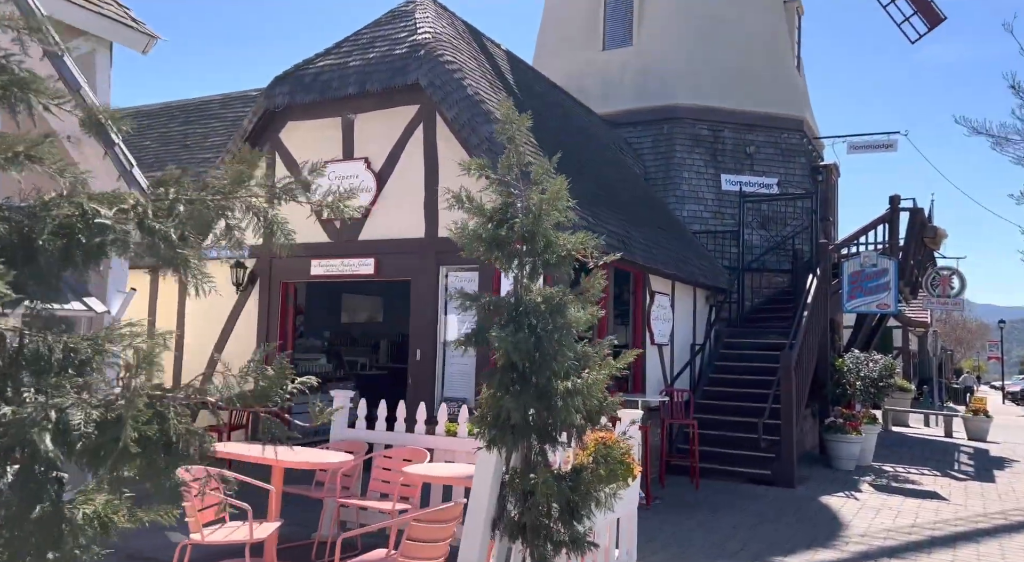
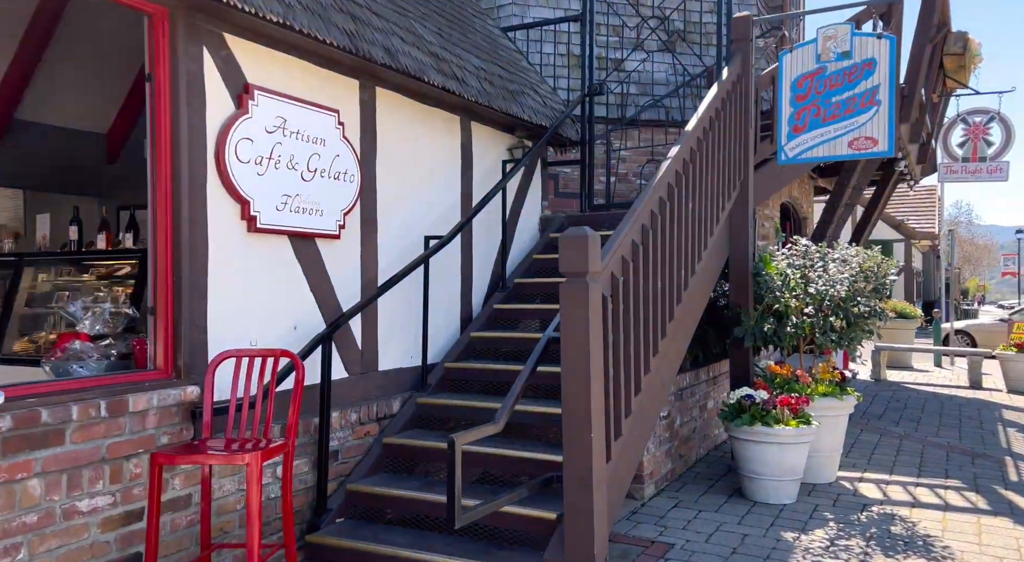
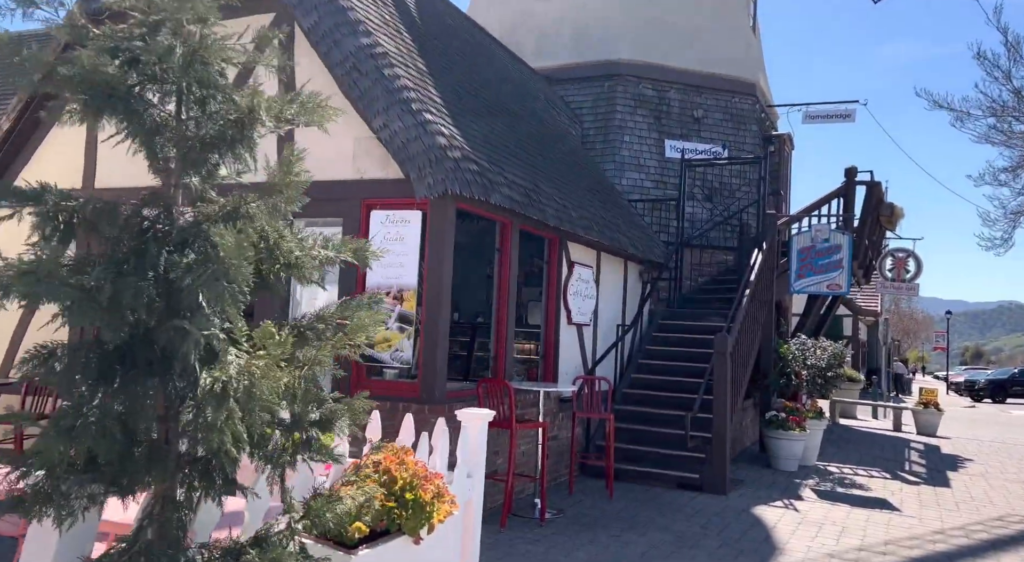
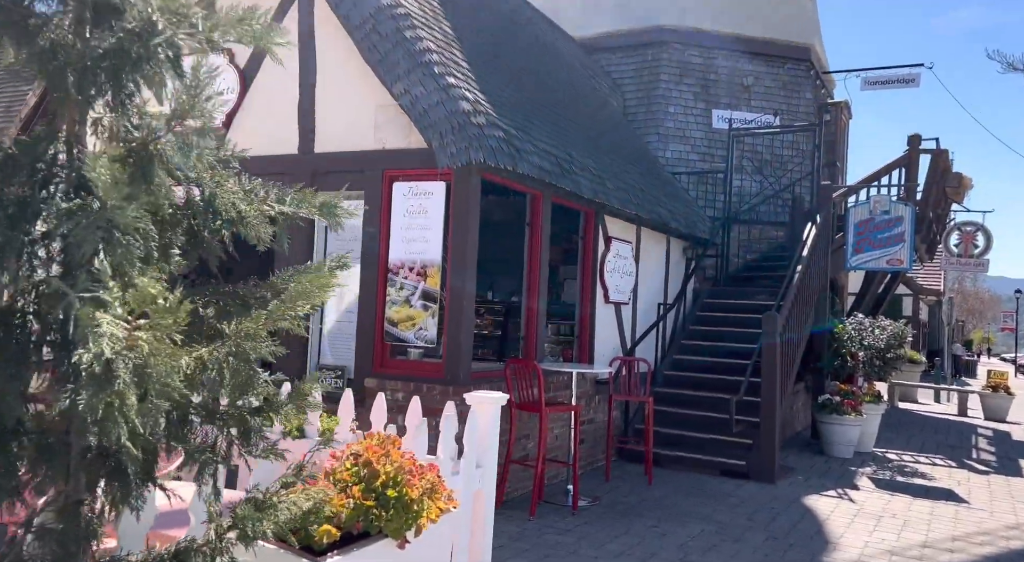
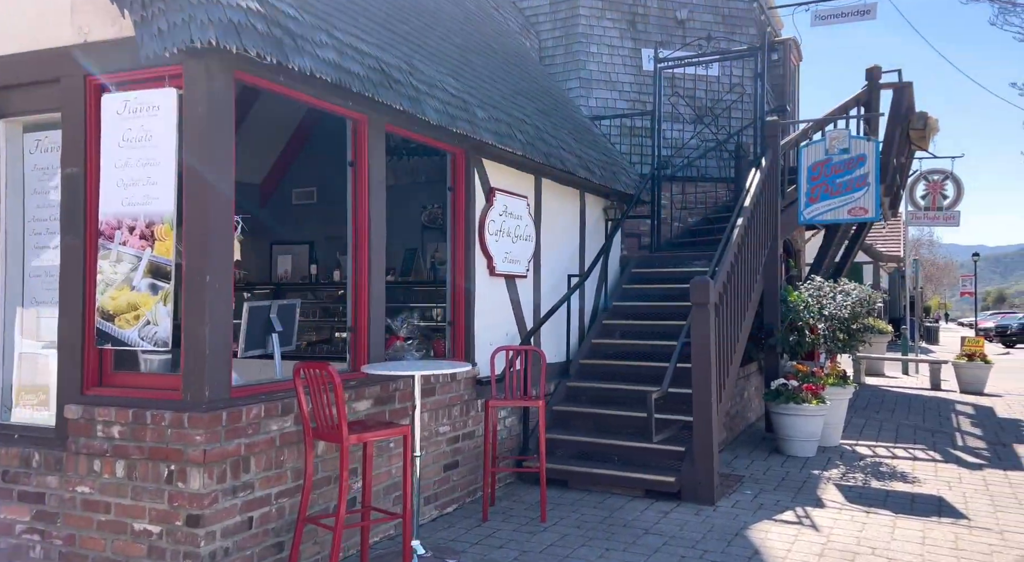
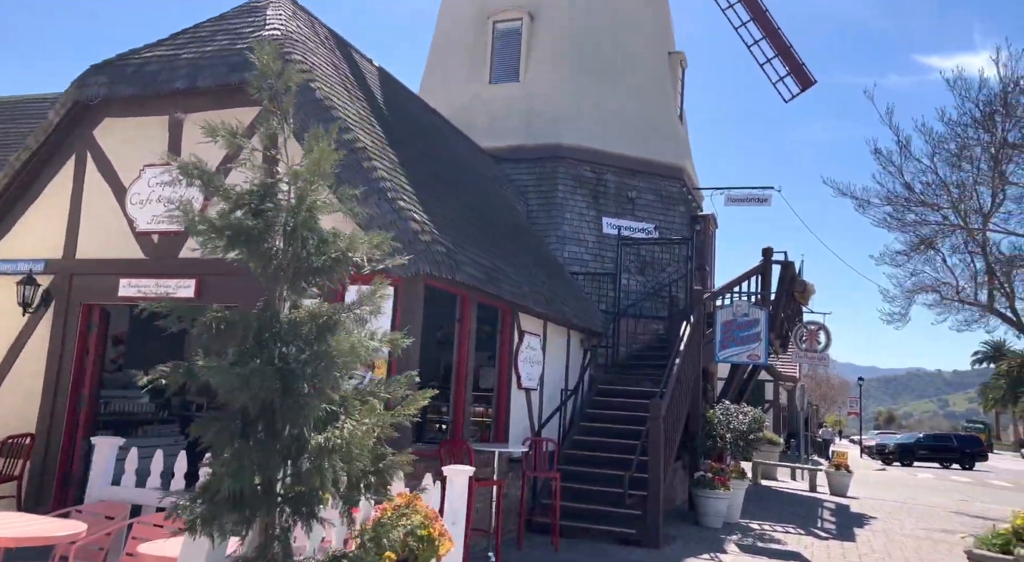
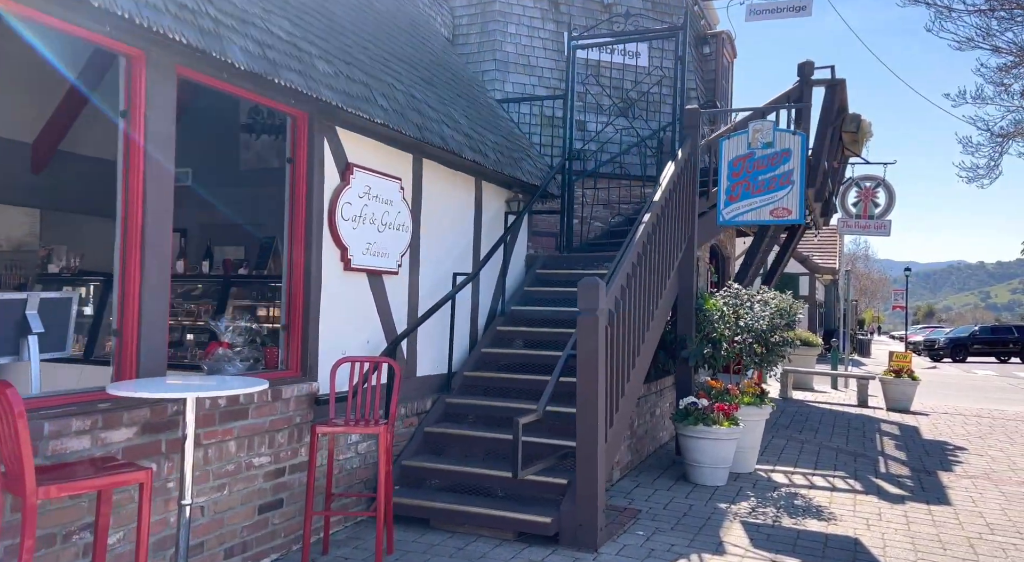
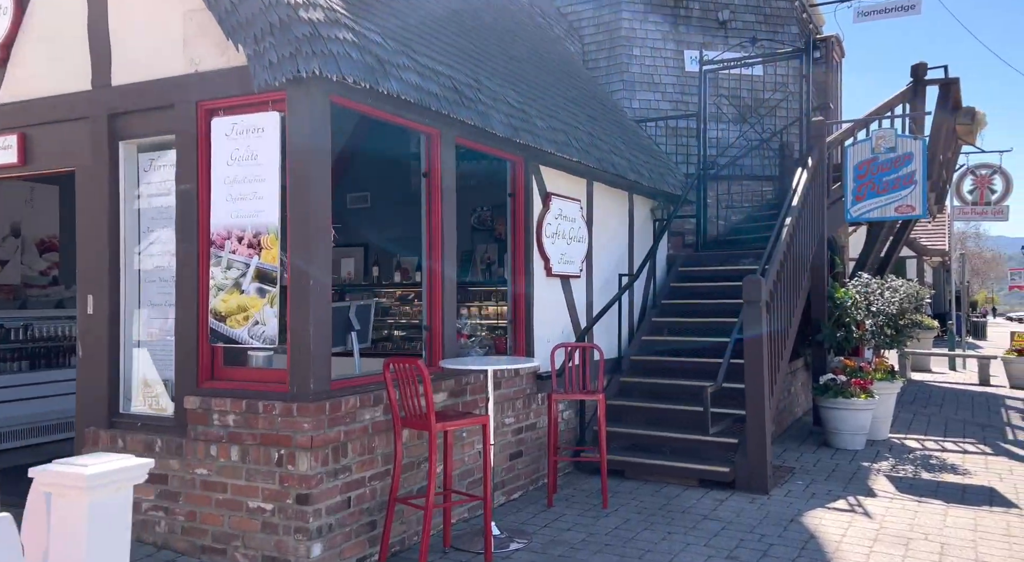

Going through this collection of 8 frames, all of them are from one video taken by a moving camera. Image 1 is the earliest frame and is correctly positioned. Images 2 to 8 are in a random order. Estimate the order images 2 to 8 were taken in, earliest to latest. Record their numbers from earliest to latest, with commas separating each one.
6, 3, 4, 8, 5, 7, 2
